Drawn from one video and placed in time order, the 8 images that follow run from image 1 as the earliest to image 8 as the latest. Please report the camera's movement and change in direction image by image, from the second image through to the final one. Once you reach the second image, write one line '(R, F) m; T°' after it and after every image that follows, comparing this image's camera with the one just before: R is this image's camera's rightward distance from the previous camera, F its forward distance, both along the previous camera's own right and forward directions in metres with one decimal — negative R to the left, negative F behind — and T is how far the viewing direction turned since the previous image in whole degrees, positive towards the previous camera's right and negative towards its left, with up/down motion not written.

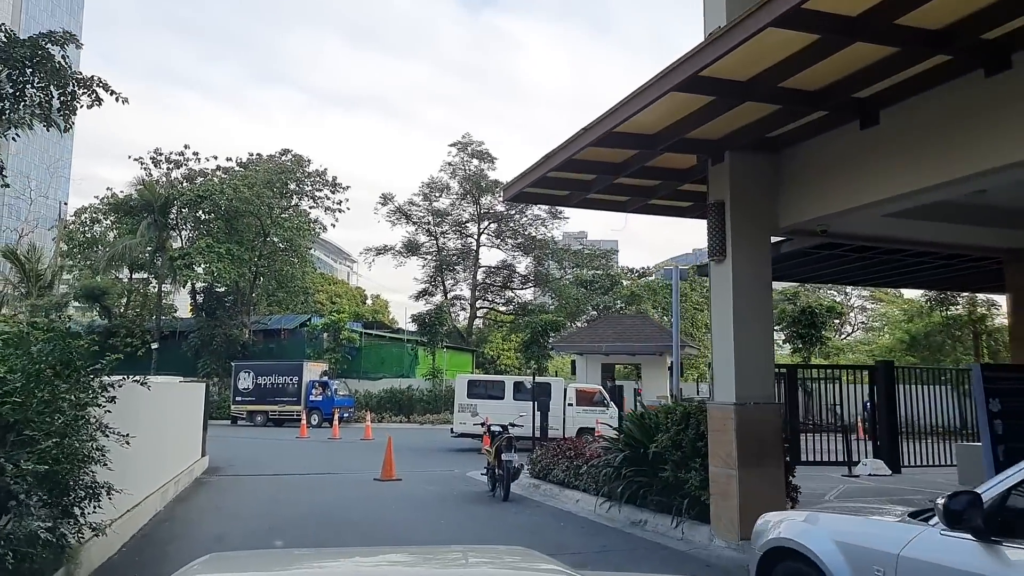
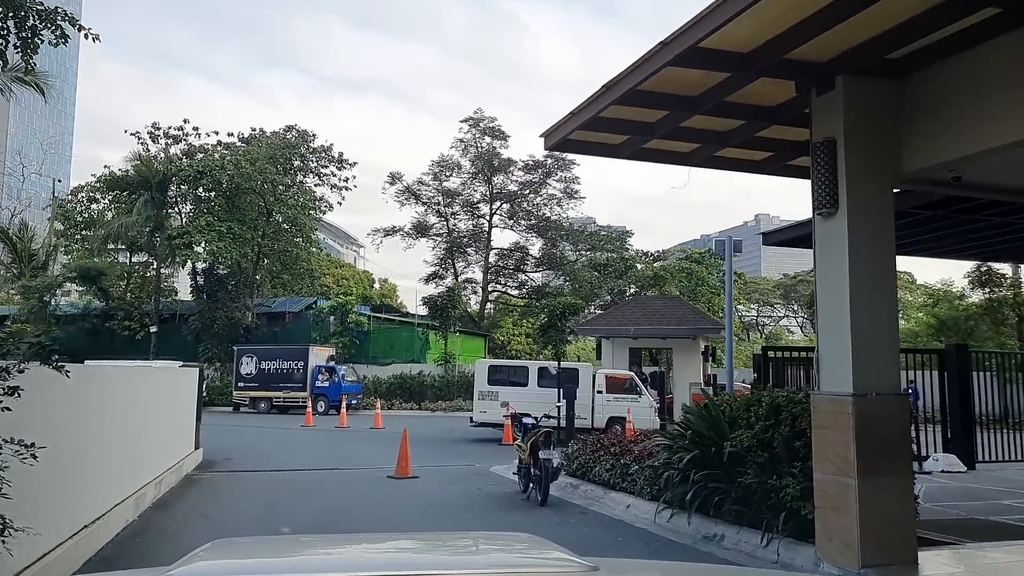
(-0.4, +1.7) m; 0°
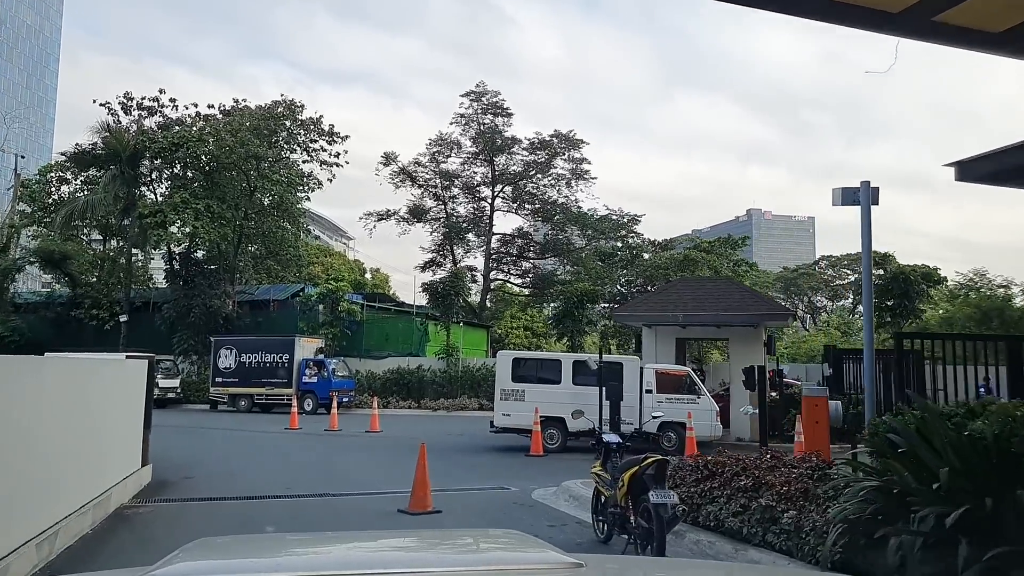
(-0.8, +3.4) m; +1°
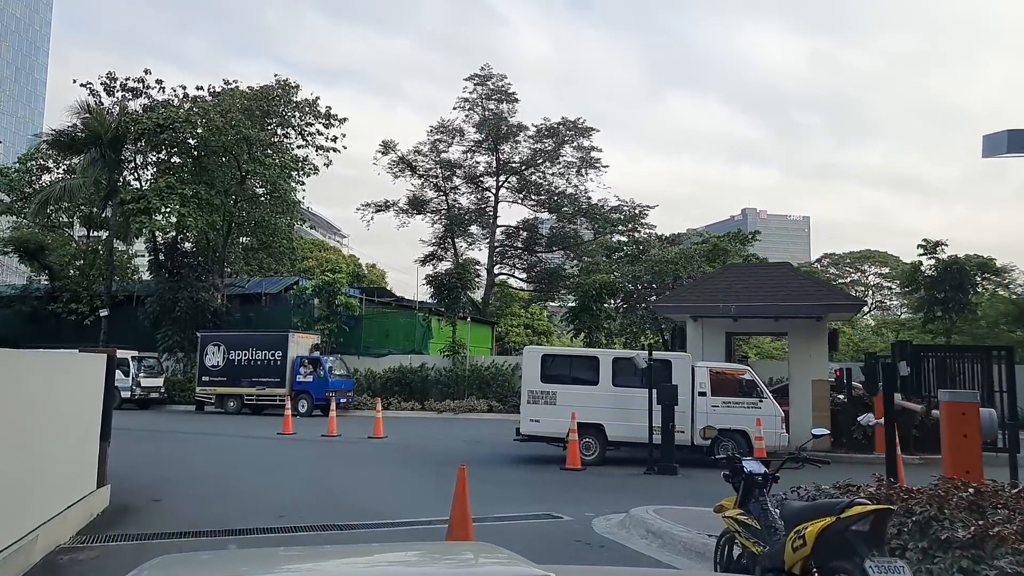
(-0.7, +2.3) m; +1°
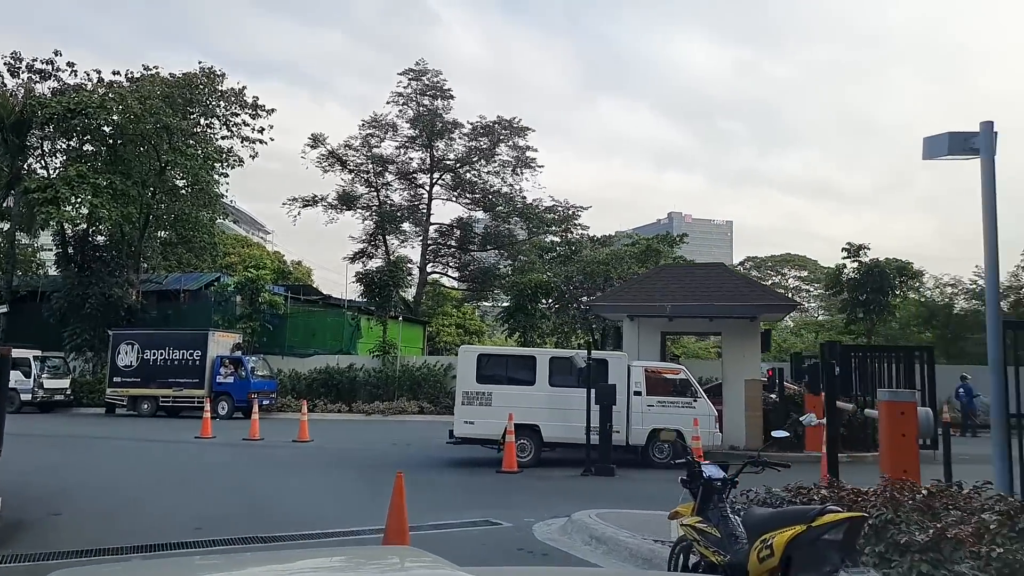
(-0.1, +0.4) m; +5°
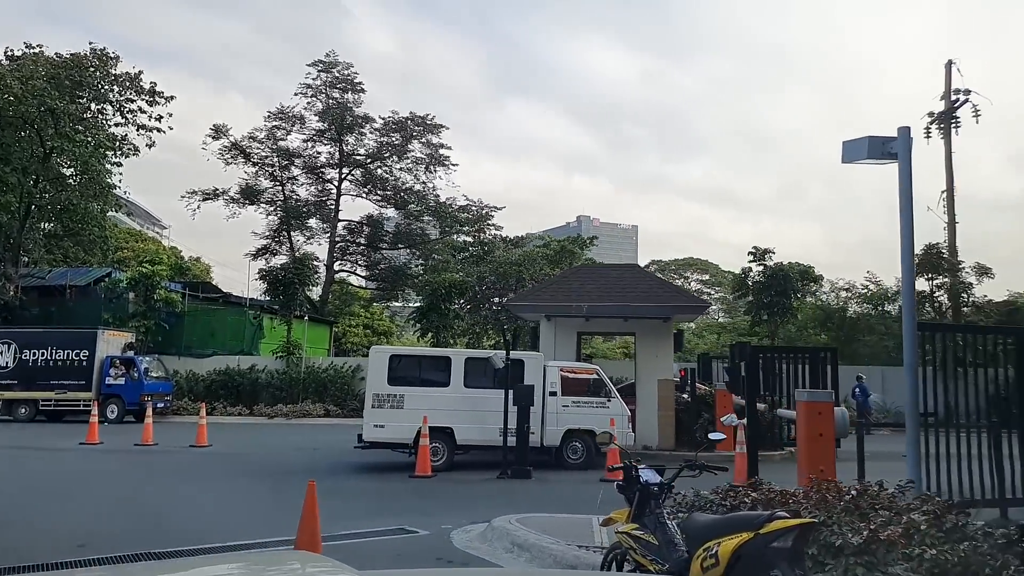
(-0.1, +0.3) m; +7°
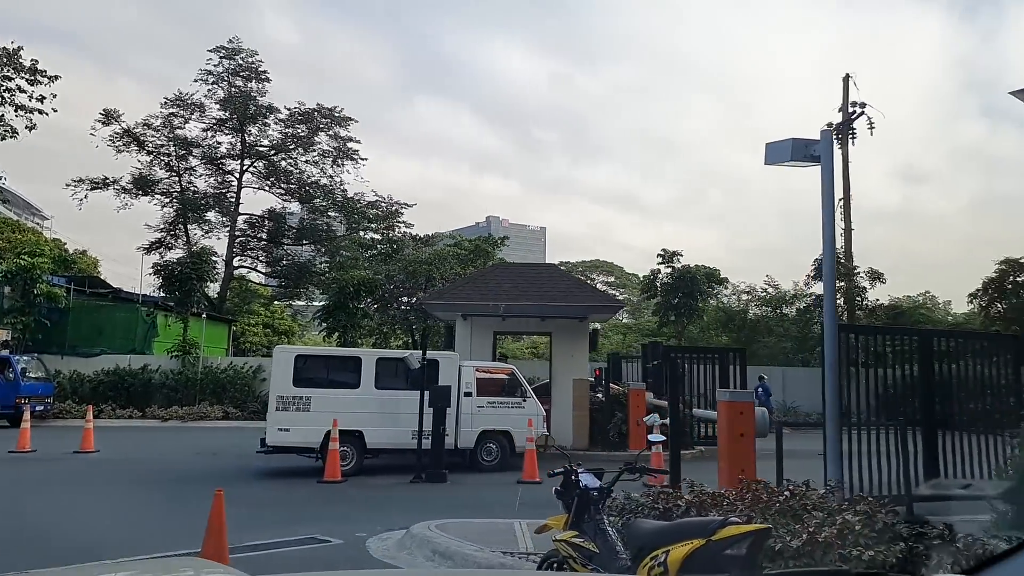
(-0.2, +0.3) m; +7°
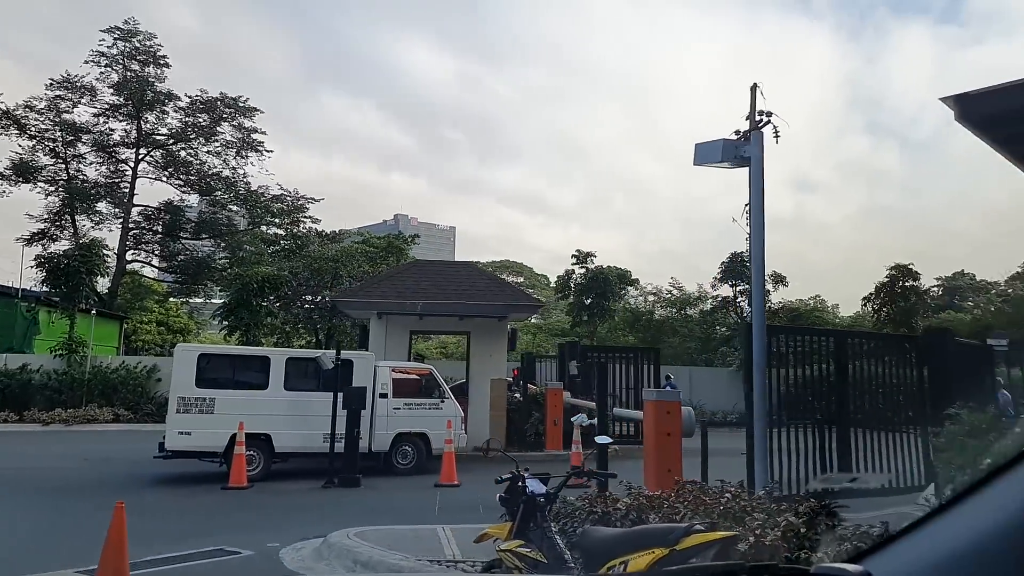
(-0.2, +0.3) m; +7°
